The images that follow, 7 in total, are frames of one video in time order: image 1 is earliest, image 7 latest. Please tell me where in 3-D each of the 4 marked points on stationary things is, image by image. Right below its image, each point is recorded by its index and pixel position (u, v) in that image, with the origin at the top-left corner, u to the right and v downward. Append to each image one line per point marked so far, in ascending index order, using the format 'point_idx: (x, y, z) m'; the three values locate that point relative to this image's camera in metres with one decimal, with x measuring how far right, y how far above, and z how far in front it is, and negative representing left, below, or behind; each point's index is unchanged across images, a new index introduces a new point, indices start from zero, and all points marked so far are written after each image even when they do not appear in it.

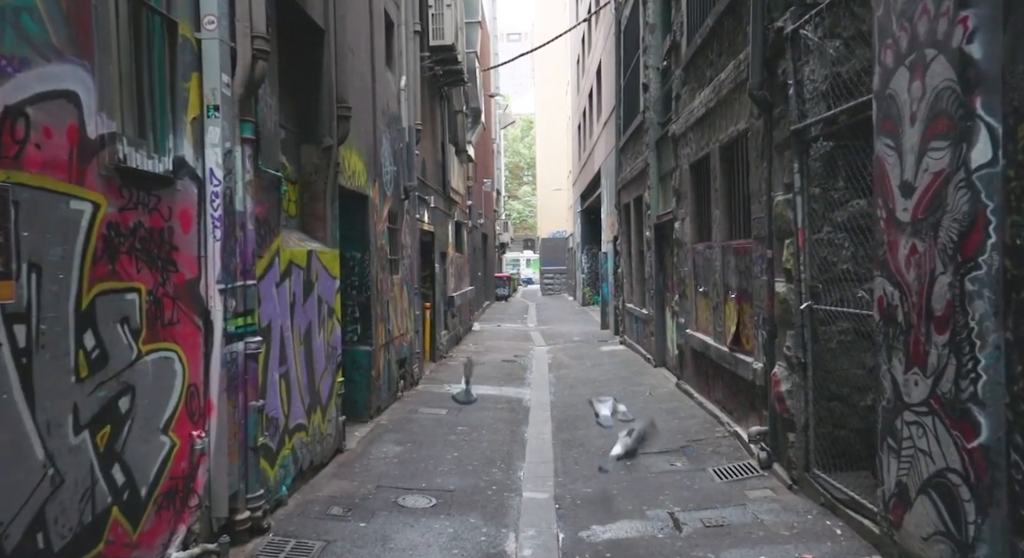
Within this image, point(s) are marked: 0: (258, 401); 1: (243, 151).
0: (-1.7, -0.8, +5.6) m
1: (-1.8, +0.9, +5.4) m
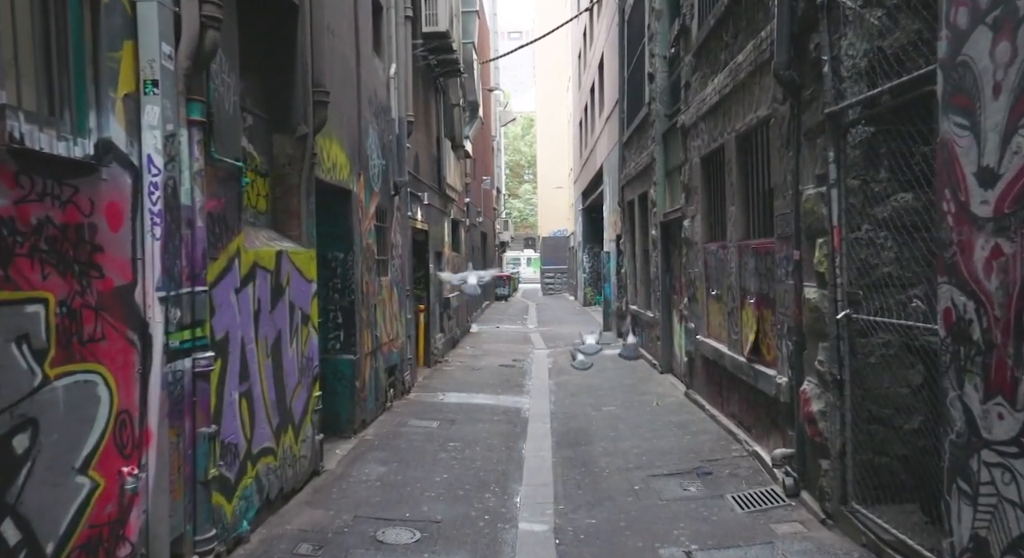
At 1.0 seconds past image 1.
0: (-1.8, -0.9, +4.8) m
1: (-1.8, +0.8, +4.7) m
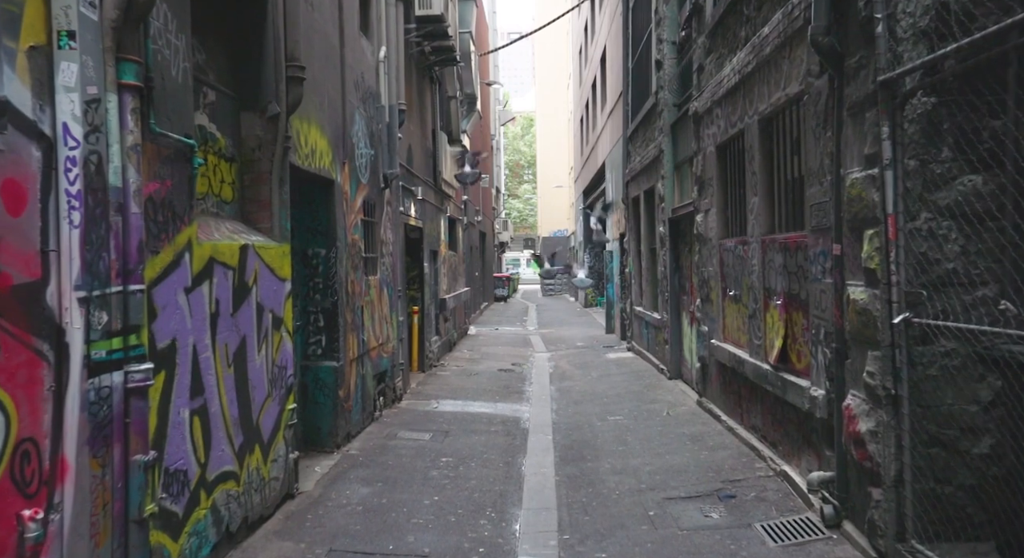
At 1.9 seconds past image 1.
0: (-1.8, -0.9, +4.0) m
1: (-1.9, +0.8, +3.9) m
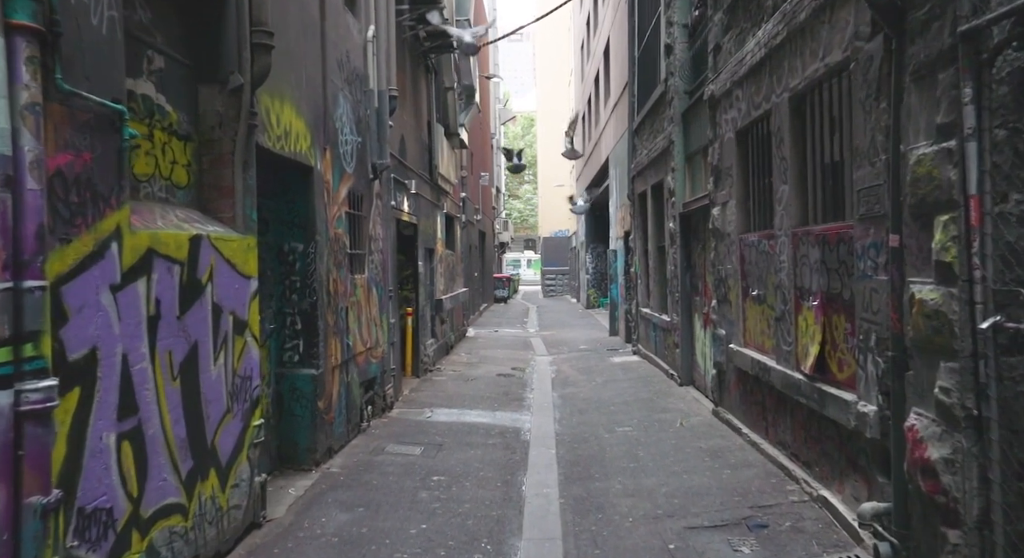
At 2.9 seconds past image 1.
0: (-1.8, -0.8, +3.2) m
1: (-1.9, +0.9, +3.0) m
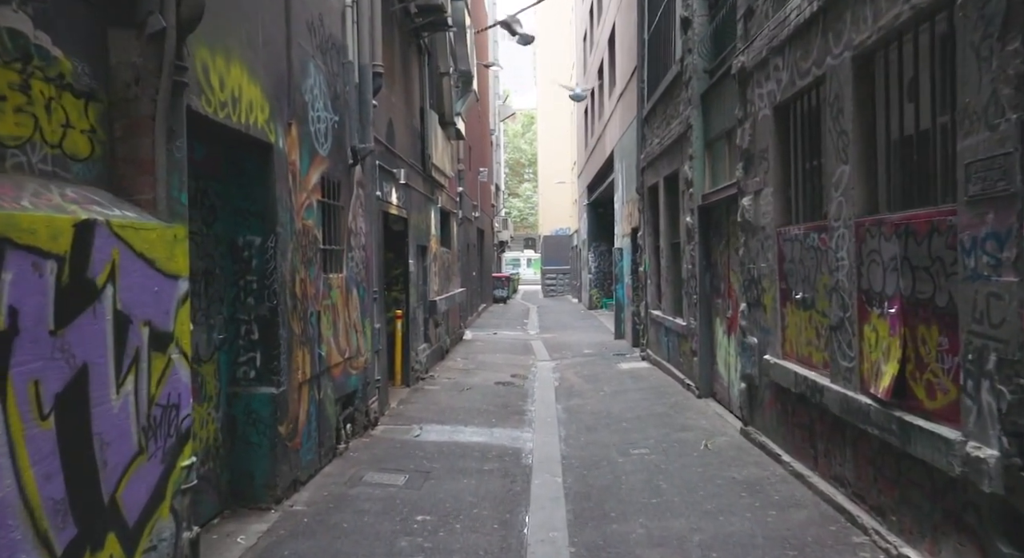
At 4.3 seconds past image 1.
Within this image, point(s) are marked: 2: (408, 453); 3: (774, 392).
0: (-1.8, -0.8, +1.9) m
1: (-1.9, +0.9, +1.8) m
2: (-1.0, -1.8, +8.2) m
3: (+2.4, -1.0, +7.4) m
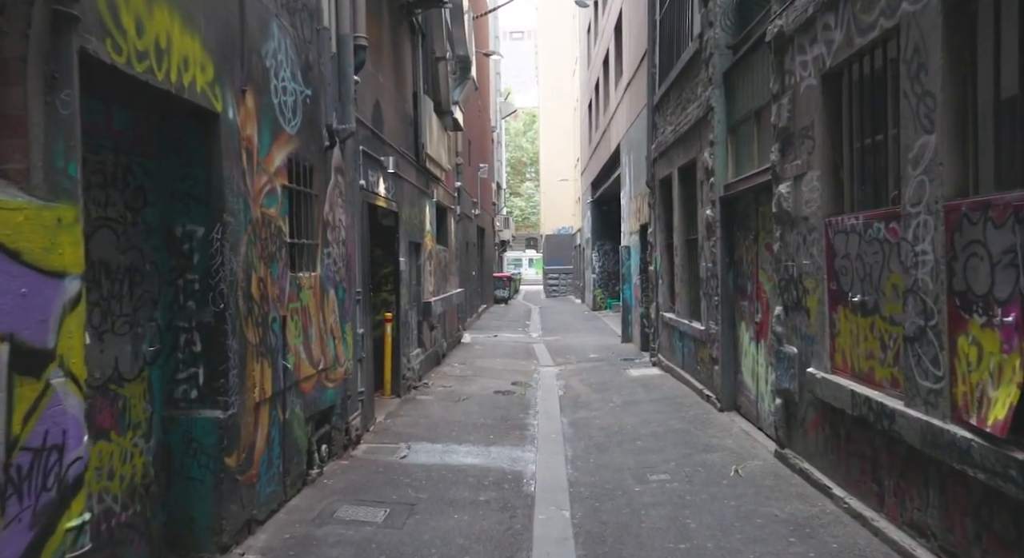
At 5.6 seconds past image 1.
0: (-1.8, -0.8, +0.8) m
1: (-1.9, +0.9, +0.7) m
2: (-1.0, -1.7, +7.1) m
3: (+2.4, -1.0, +6.3) m
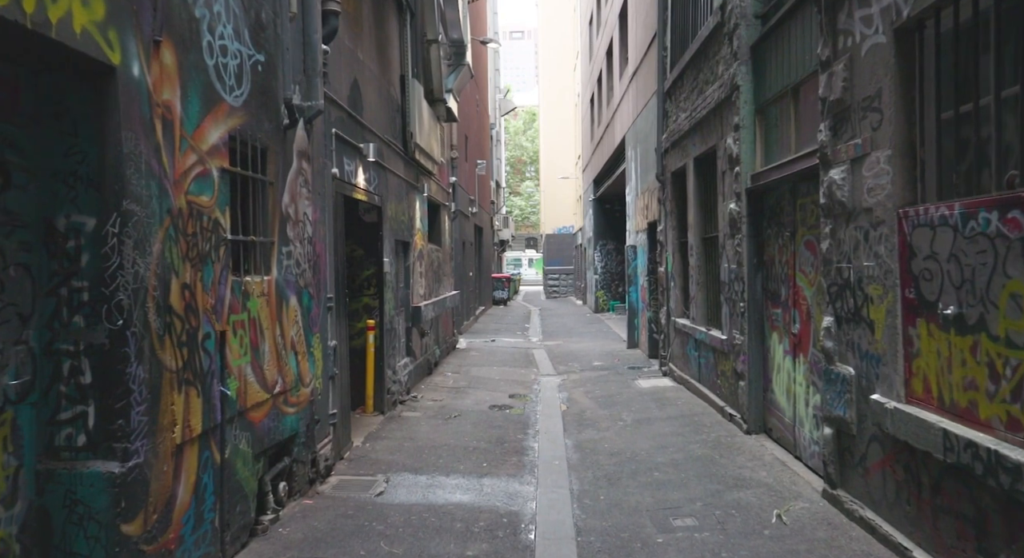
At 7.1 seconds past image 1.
0: (-1.9, -0.9, -0.4) m
1: (-1.9, +0.8, -0.5) m
2: (-1.1, -1.8, +5.8) m
3: (+2.3, -1.1, +5.0) m
